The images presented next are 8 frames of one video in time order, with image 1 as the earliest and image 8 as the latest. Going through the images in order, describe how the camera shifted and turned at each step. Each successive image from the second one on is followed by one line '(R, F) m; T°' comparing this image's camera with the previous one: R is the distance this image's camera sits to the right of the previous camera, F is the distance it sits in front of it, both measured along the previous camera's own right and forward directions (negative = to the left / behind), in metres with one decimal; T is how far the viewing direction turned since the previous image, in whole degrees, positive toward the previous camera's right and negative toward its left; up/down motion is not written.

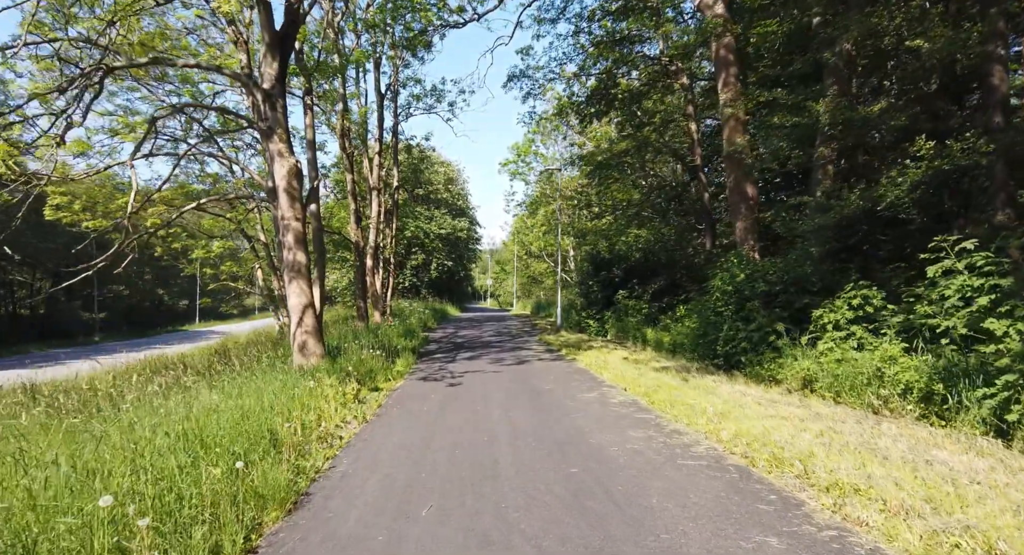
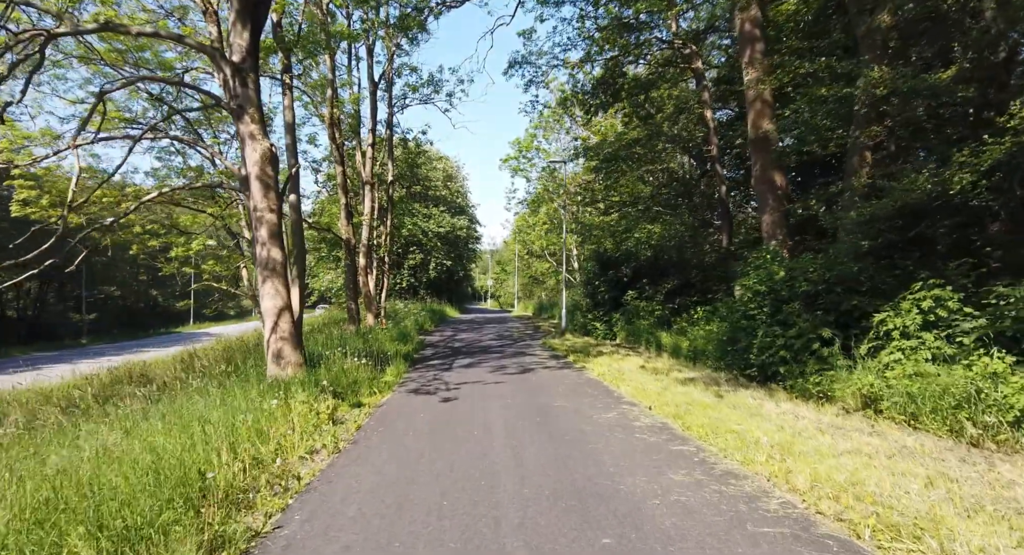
(0.0, +1.4) m; 0°
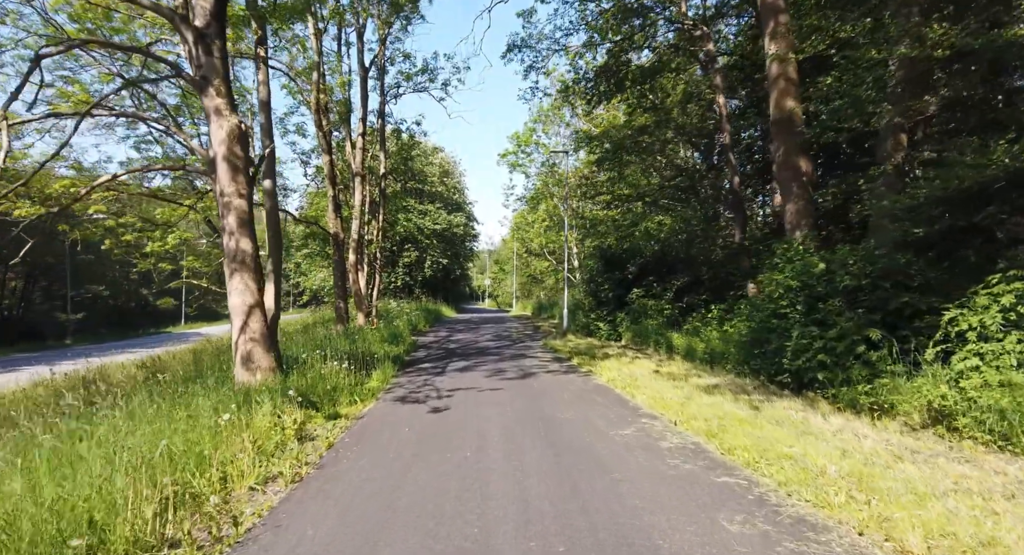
(0.0, +1.2) m; 0°
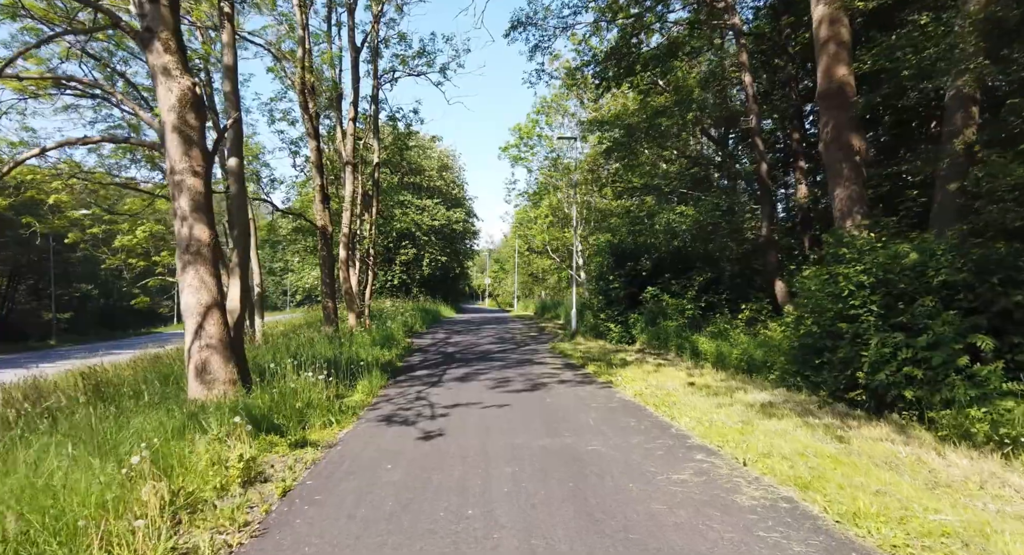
(-0.1, +1.6) m; 0°
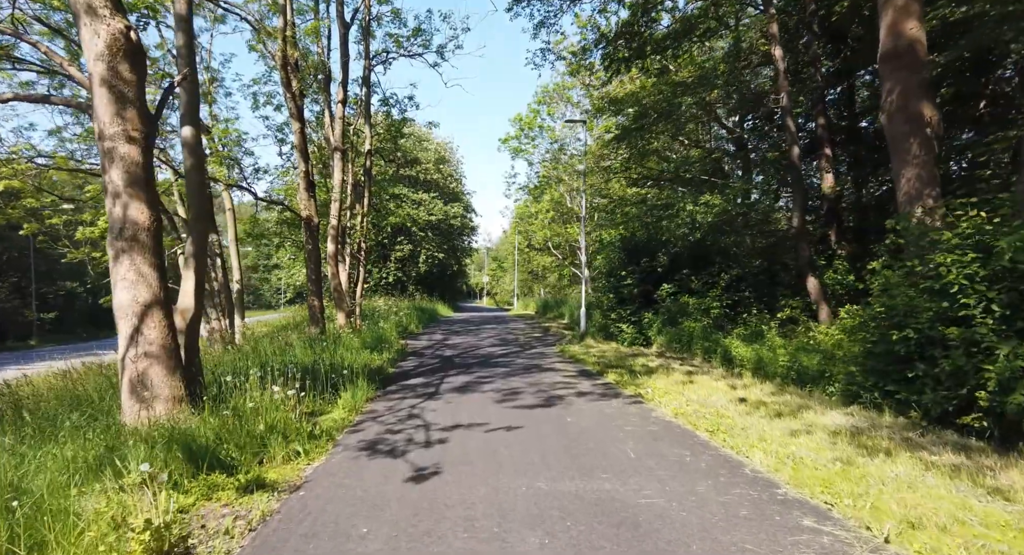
(-0.2, +1.6) m; 0°
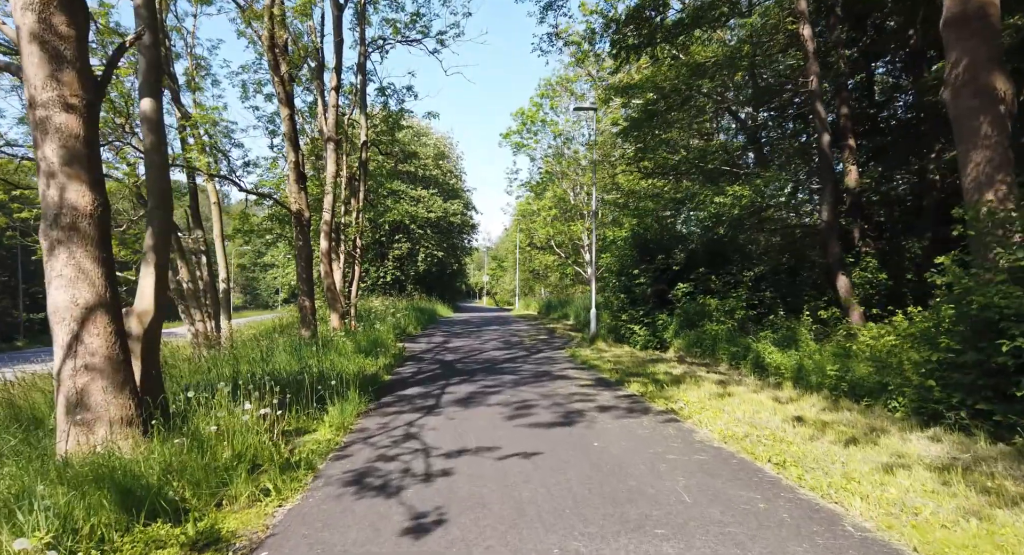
(-0.2, +1.1) m; 0°
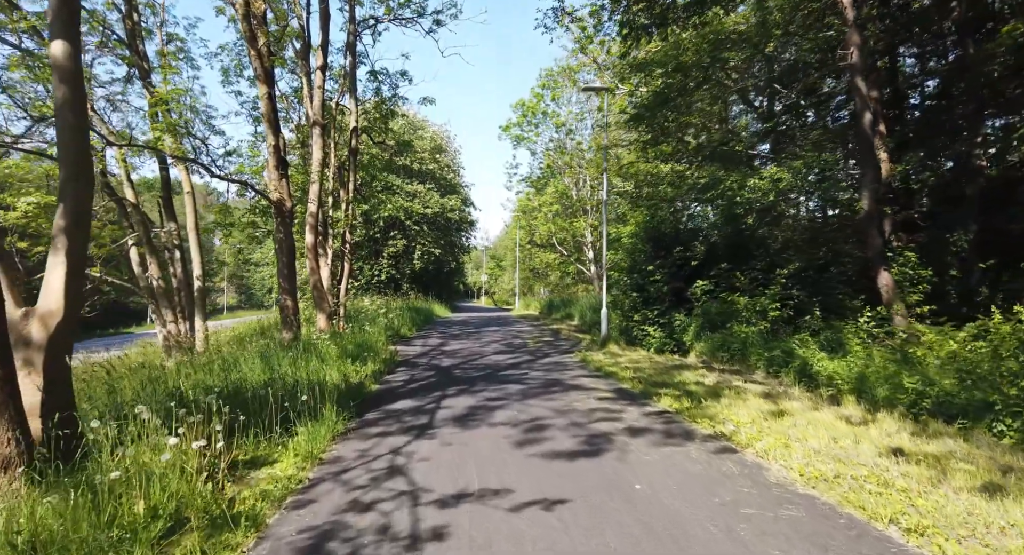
(-0.1, +1.4) m; 0°
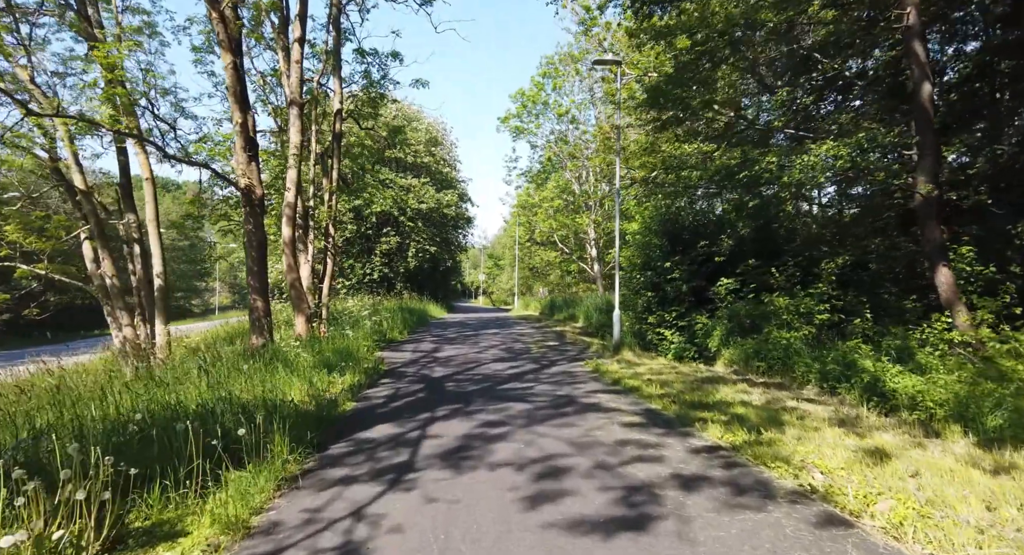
(-0.1, +1.7) m; 0°
